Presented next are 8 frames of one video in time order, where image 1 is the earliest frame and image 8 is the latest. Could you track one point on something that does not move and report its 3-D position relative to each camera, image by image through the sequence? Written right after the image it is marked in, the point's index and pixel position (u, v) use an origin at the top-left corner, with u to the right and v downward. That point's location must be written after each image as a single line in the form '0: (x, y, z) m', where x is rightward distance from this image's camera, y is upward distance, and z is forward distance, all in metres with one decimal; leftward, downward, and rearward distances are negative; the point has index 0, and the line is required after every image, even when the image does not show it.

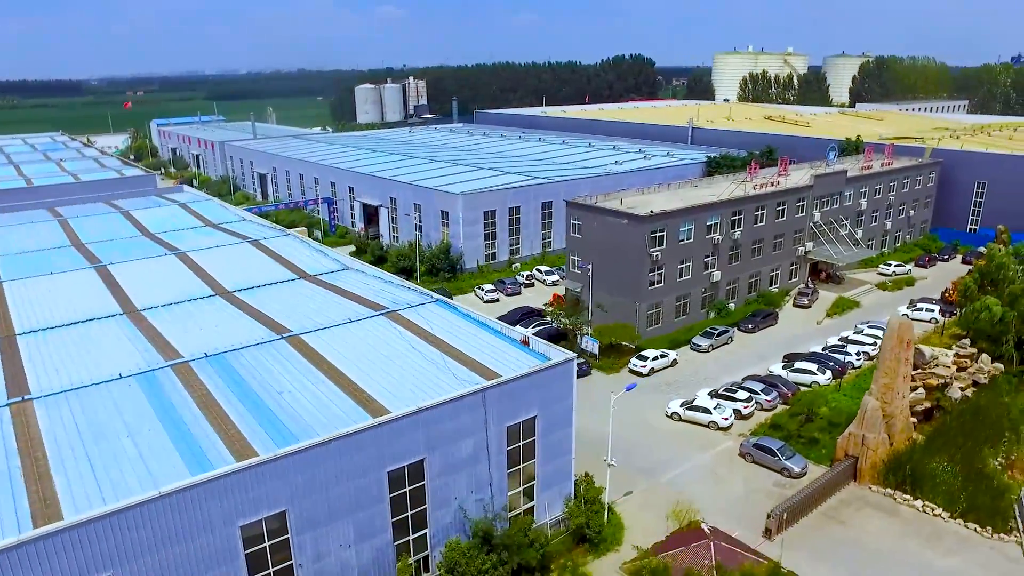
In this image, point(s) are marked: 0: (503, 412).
0: (-0.3, -2.8, +17.9) m
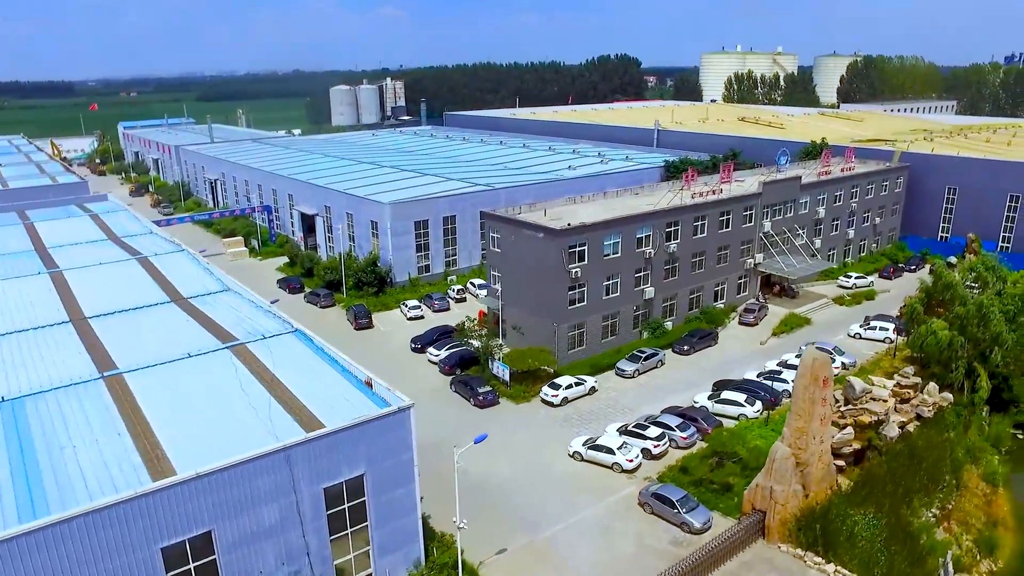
0: (-3.8, -3.5, +15.1) m
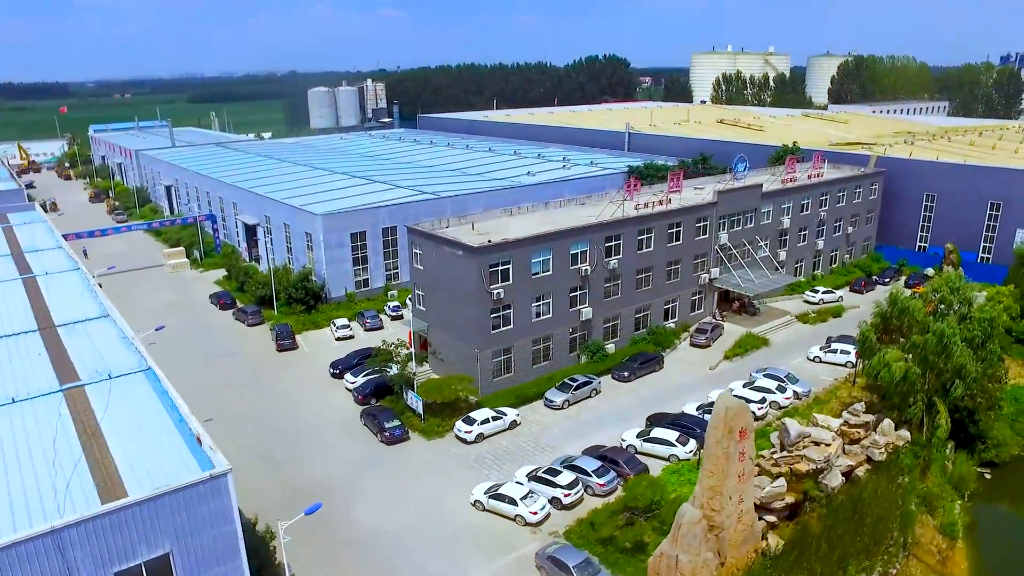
0: (-6.6, -4.3, +12.6) m
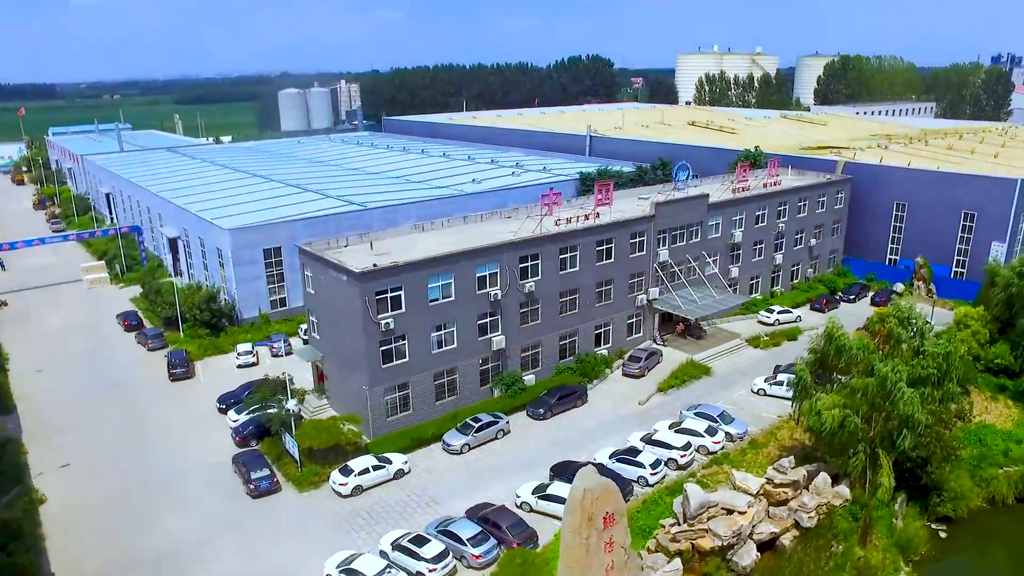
0: (-9.7, -5.1, +9.4) m
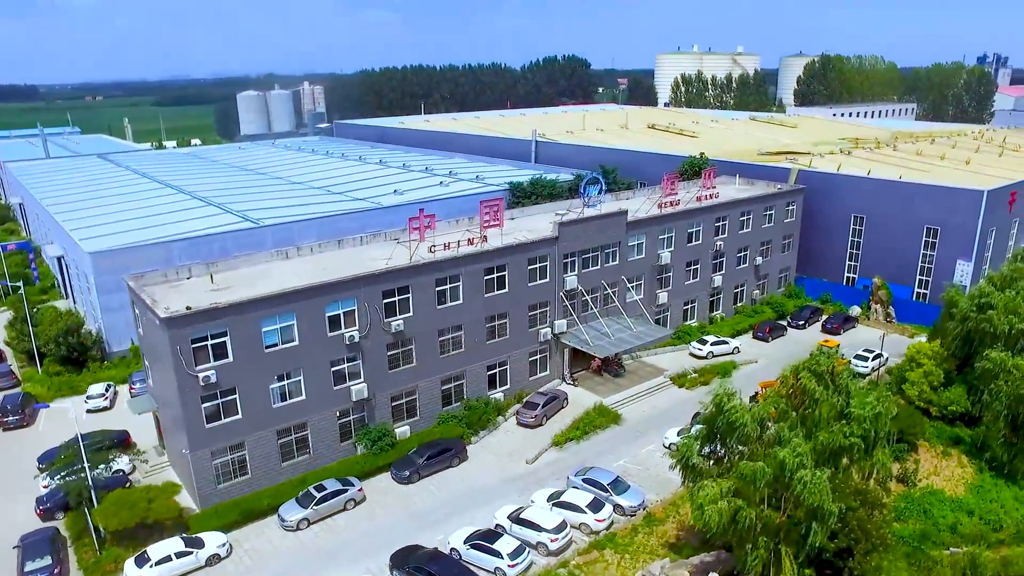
0: (-13.4, -6.2, +5.4) m
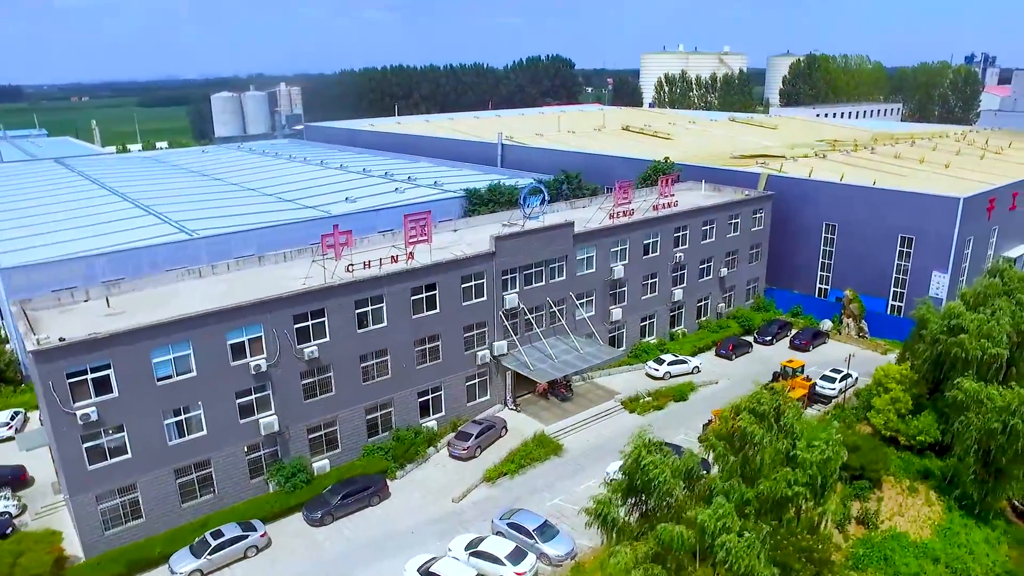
0: (-15.2, -6.8, +3.4) m
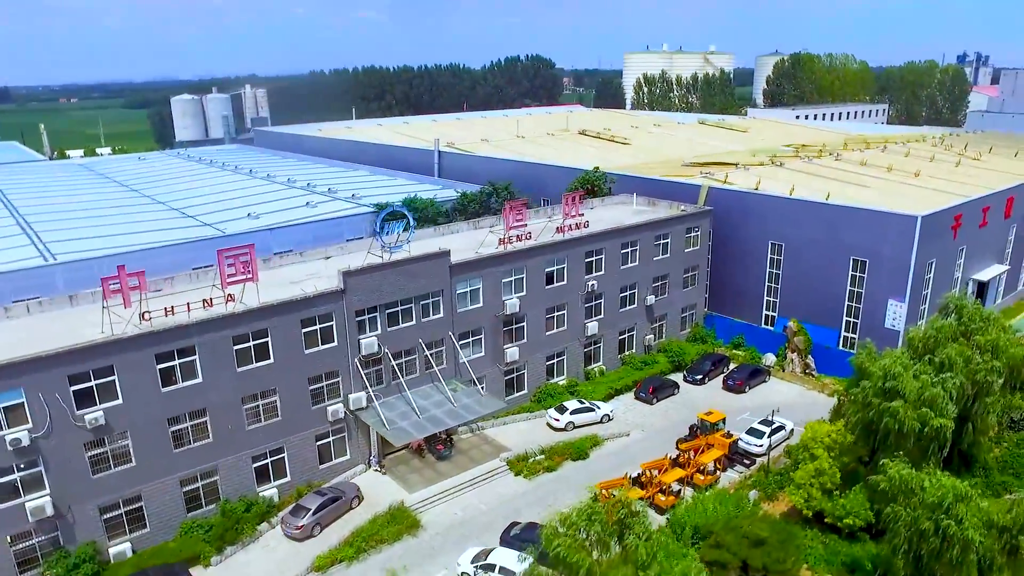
0: (-18.8, -7.9, -0.4) m
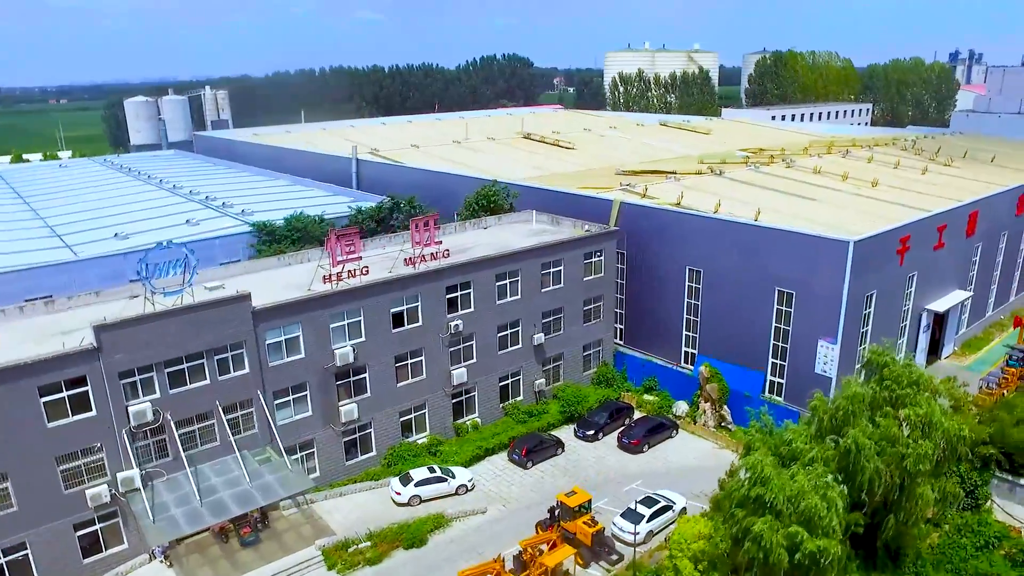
0: (-23.0, -9.1, -4.3) m
